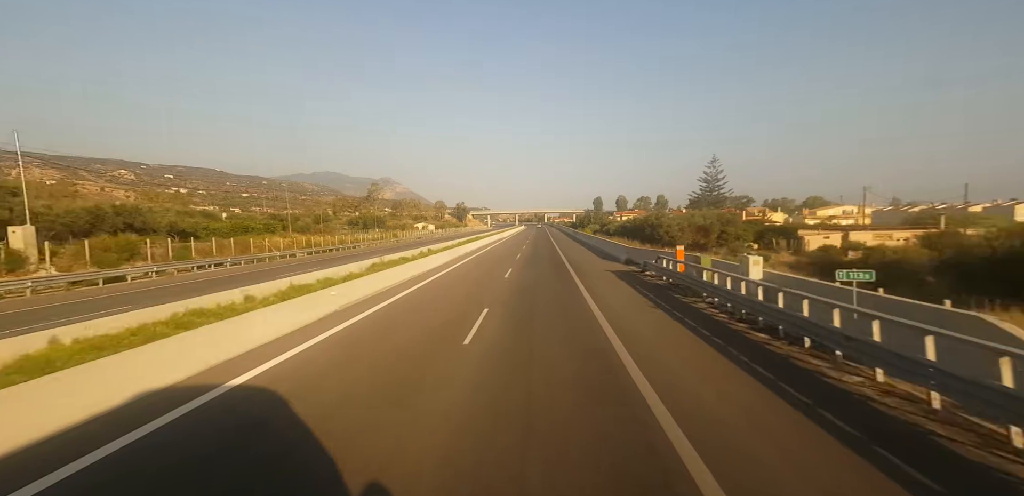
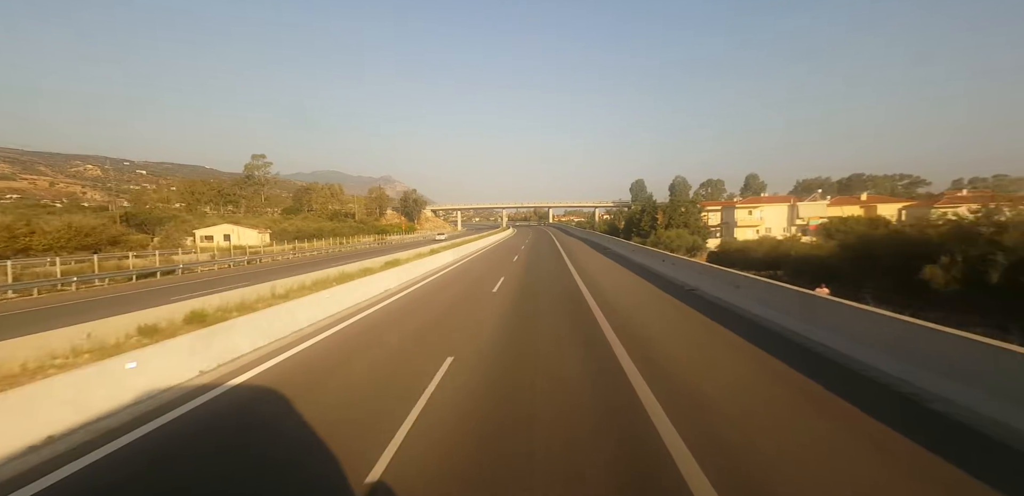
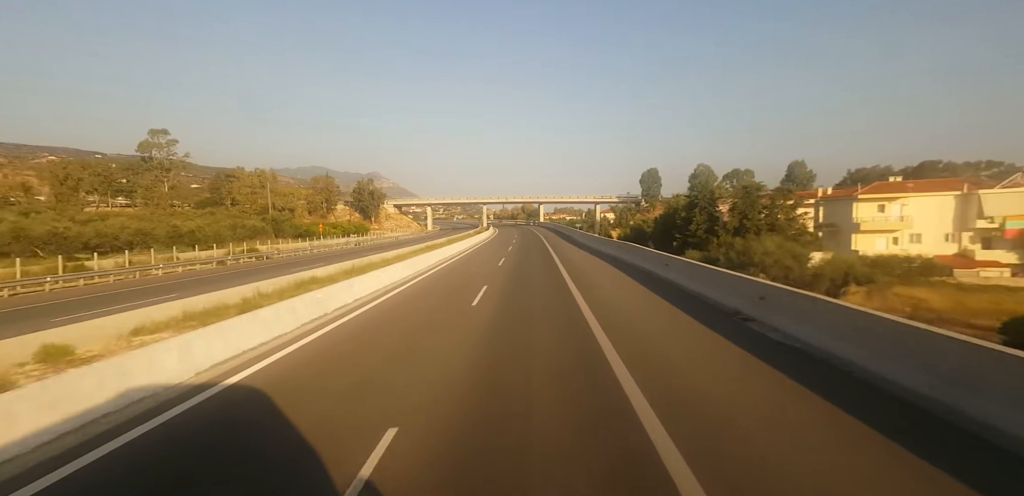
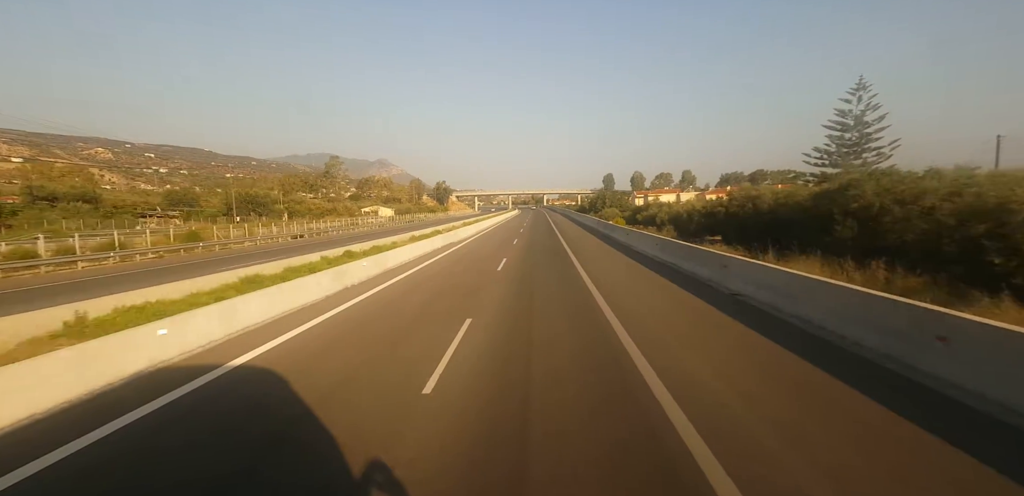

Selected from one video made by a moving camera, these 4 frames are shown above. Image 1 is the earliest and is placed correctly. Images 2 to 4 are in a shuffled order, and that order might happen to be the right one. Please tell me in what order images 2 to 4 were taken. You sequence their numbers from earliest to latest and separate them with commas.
4, 2, 3
